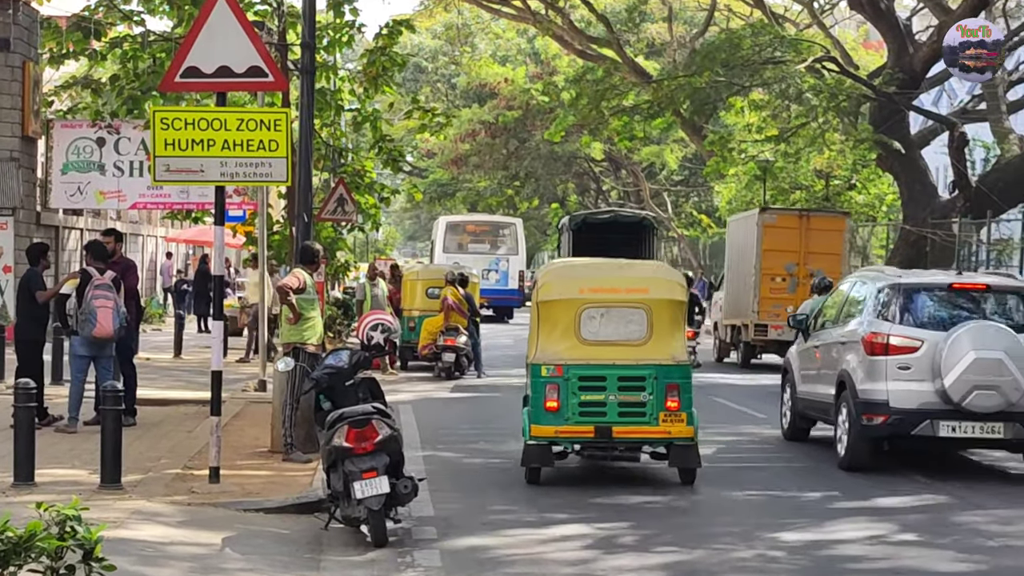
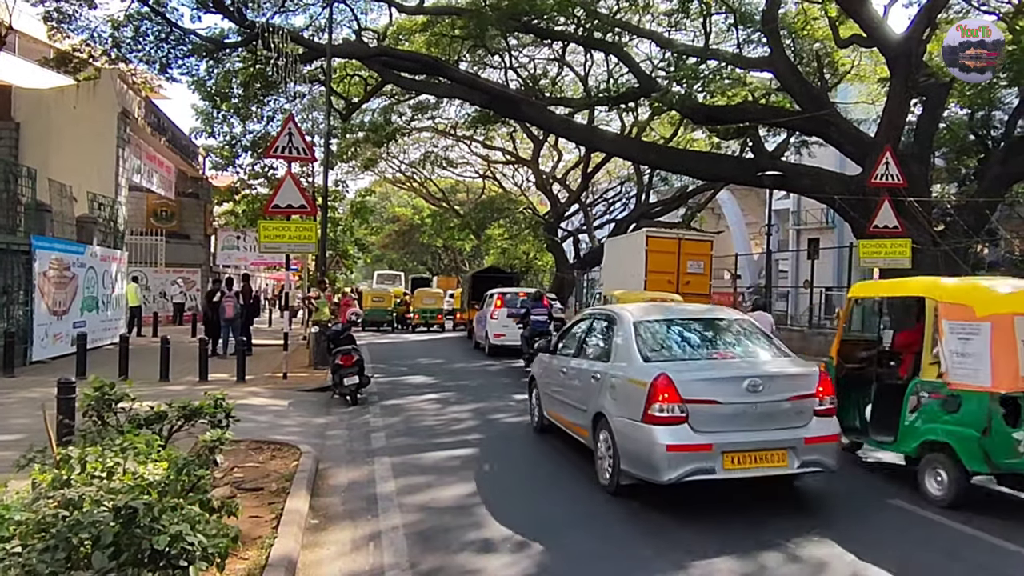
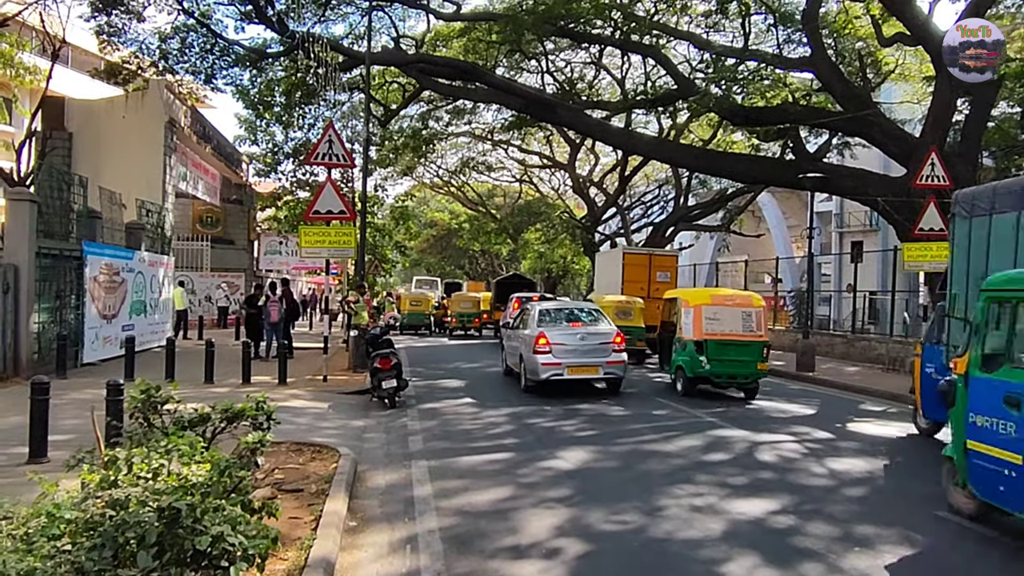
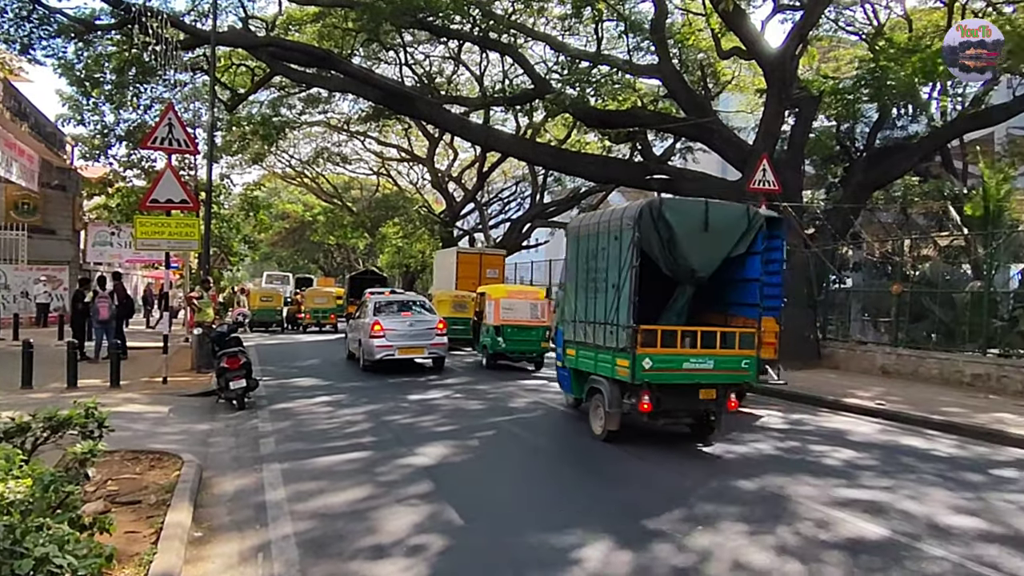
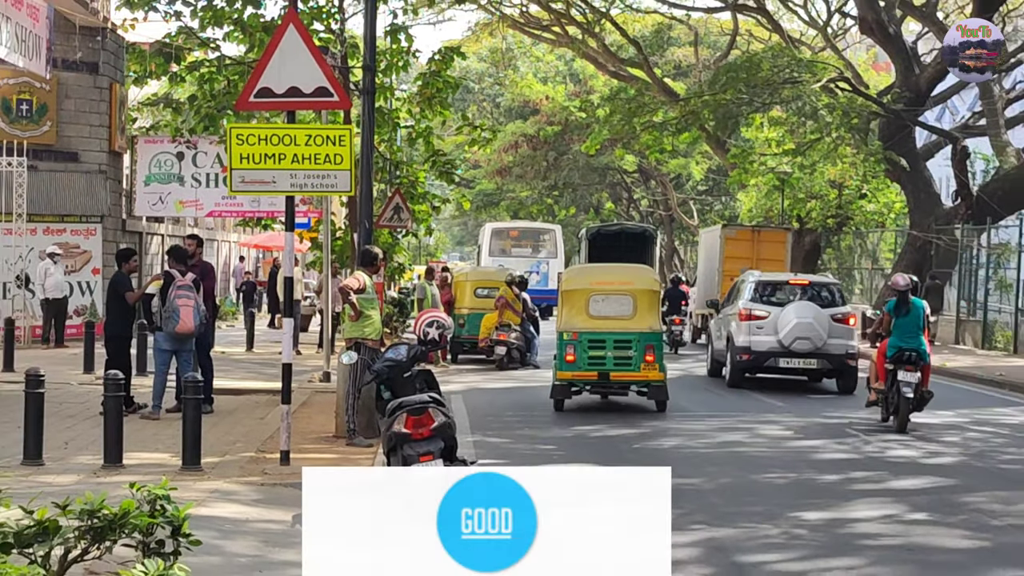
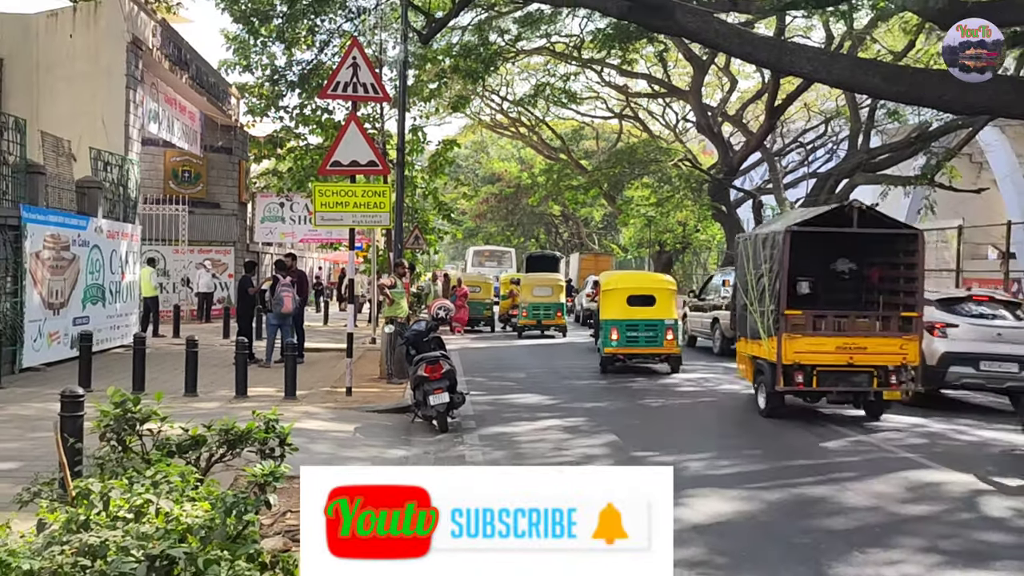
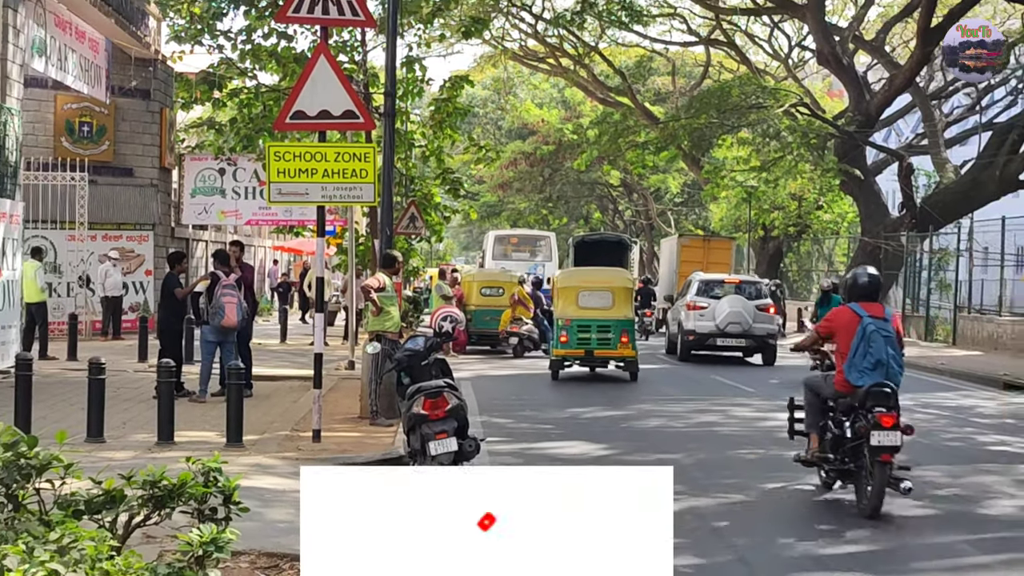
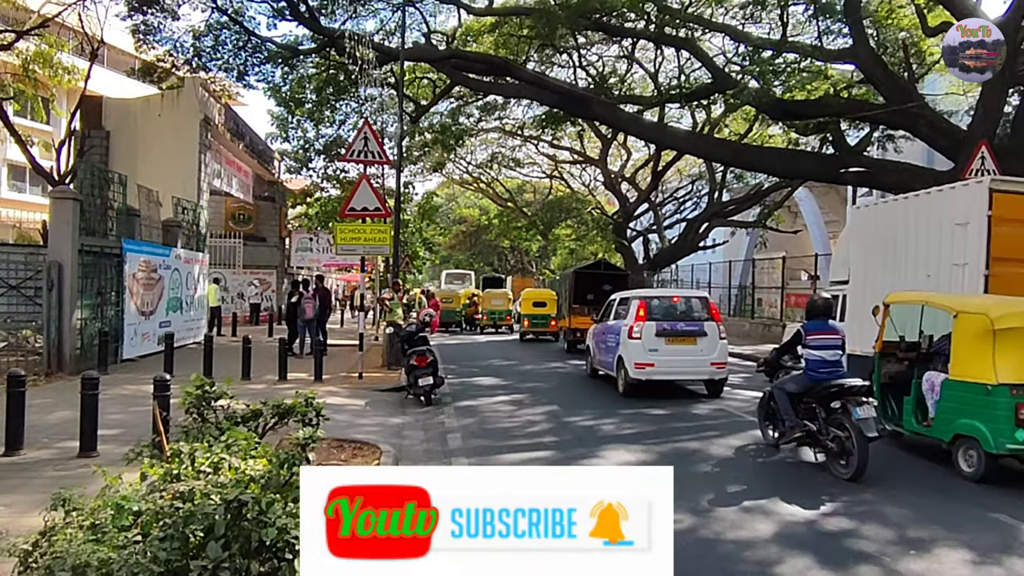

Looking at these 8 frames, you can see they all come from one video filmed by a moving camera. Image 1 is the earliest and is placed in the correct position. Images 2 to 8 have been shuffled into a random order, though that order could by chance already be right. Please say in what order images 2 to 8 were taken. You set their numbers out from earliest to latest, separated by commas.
5, 7, 6, 8, 2, 3, 4
